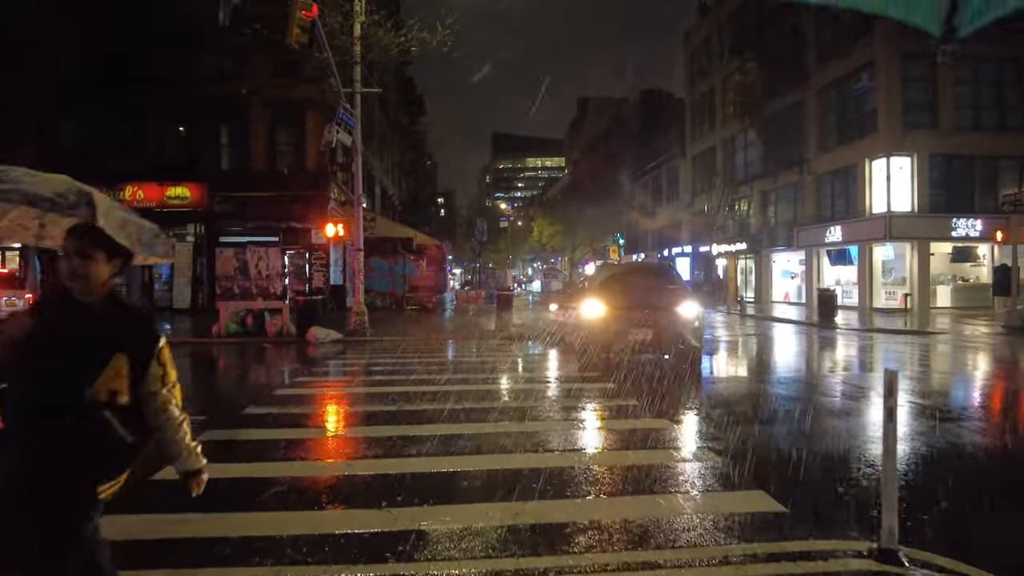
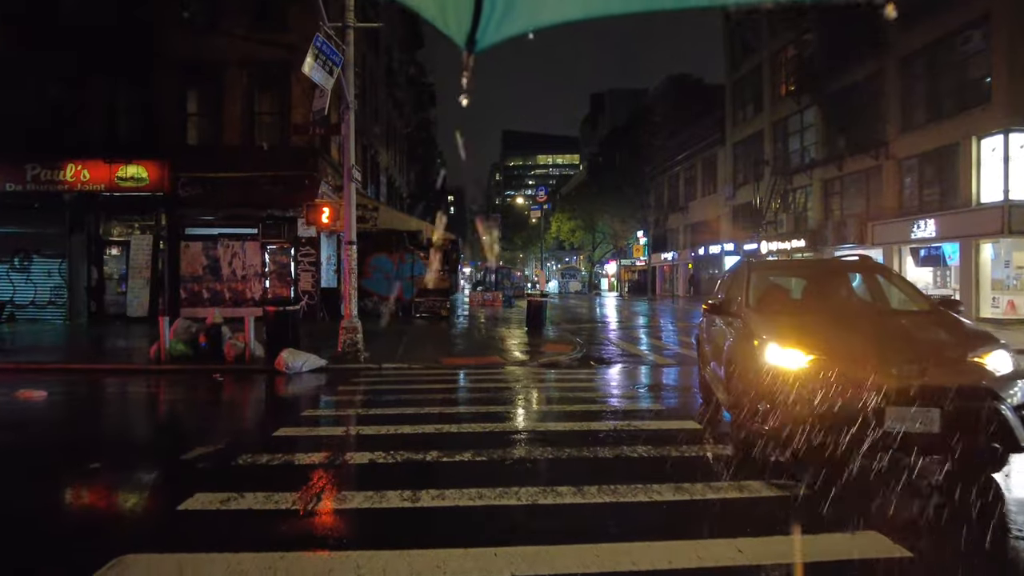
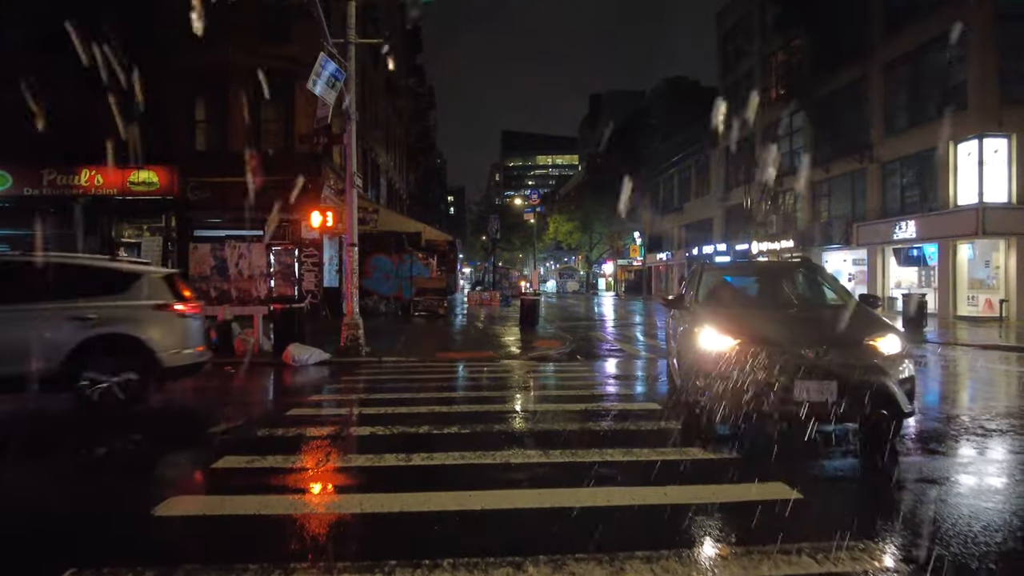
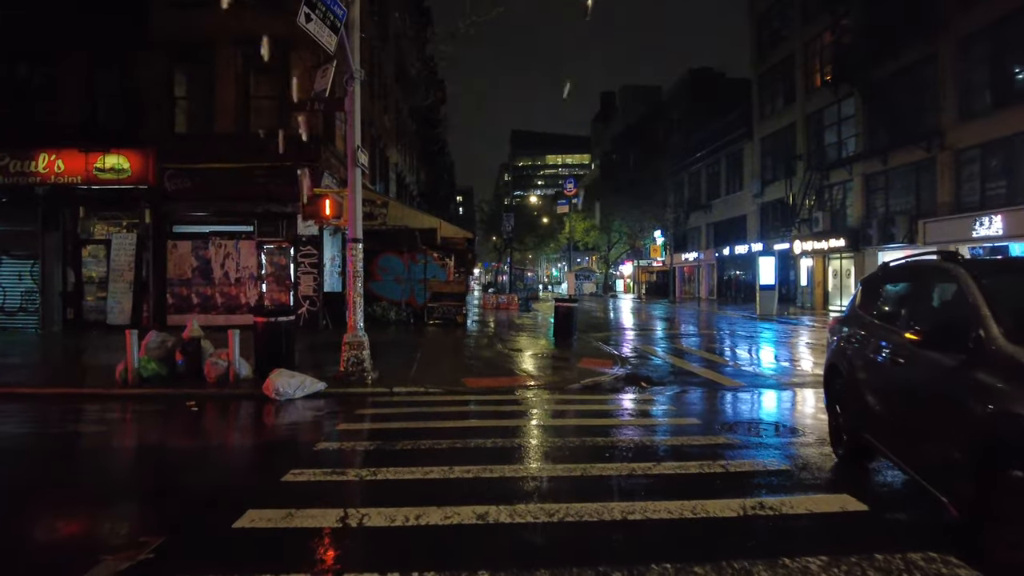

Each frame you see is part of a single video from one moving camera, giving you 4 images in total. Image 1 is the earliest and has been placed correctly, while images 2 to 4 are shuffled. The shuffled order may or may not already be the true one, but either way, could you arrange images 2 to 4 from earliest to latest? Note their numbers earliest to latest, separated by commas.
3, 2, 4
